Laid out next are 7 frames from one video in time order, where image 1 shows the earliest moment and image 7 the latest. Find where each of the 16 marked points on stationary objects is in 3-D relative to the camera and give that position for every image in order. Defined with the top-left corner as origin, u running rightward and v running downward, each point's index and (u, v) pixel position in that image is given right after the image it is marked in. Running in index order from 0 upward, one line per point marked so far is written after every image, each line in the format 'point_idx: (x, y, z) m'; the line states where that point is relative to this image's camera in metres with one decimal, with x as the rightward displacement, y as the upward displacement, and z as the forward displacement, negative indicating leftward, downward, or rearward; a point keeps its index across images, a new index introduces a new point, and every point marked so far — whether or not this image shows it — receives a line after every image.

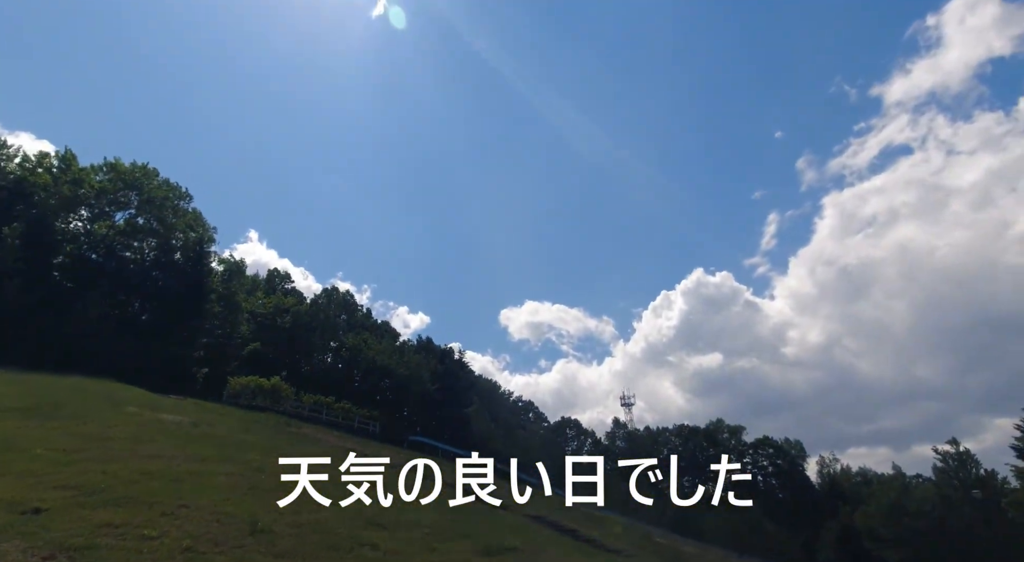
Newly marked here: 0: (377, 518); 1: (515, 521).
0: (-3.2, -5.2, +12.4) m
1: (-0.1, -7.0, +16.3) m
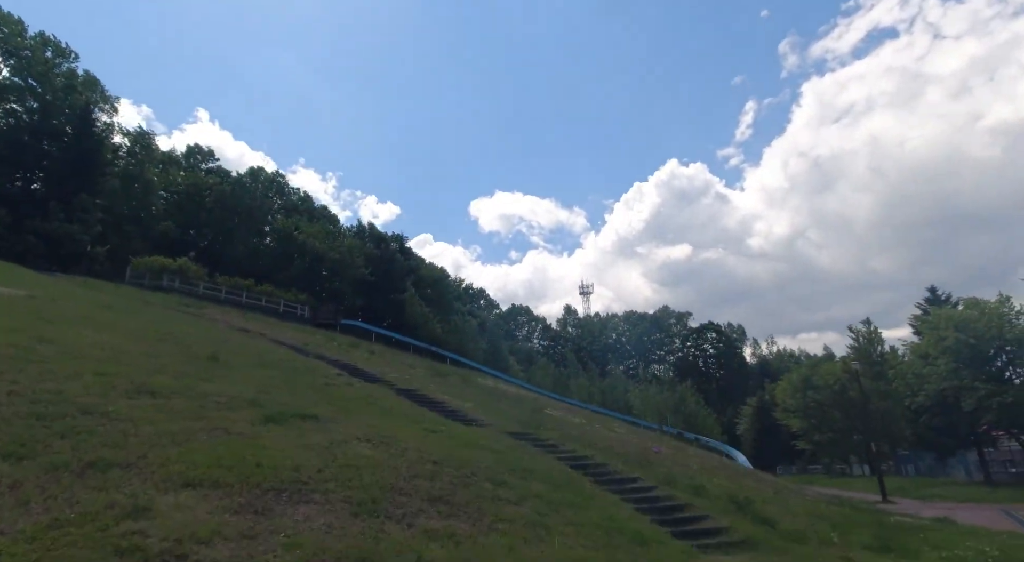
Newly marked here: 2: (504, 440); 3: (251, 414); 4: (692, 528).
0: (-7.4, -2.1, +11.4) m
1: (-4.4, -3.2, +15.7) m
2: (-0.2, -4.0, +14.3) m
3: (-5.2, -2.6, +11.1) m
4: (+3.5, -4.8, +10.8) m
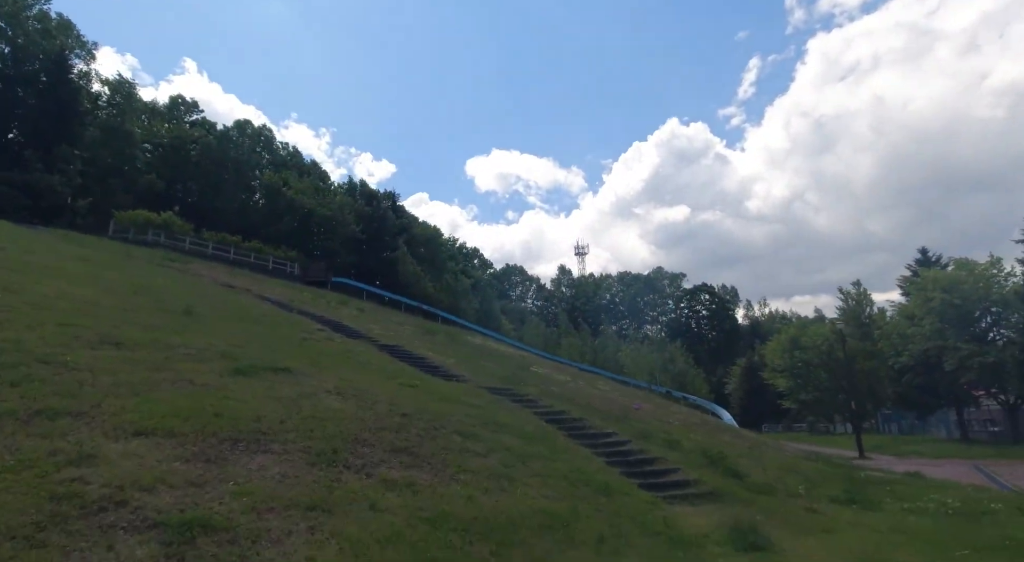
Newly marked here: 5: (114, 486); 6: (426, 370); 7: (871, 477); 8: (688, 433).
0: (-7.9, -1.1, +11.2) m
1: (-5.0, -1.9, +15.6) m
2: (-0.8, -2.9, +14.3) m
3: (-5.7, -1.7, +11.0) m
4: (+2.9, -3.9, +10.9) m
5: (-4.1, -2.1, +5.8) m
6: (-2.6, -2.7, +17.0) m
7: (+10.0, -5.4, +15.7) m
8: (+5.3, -4.6, +16.9) m
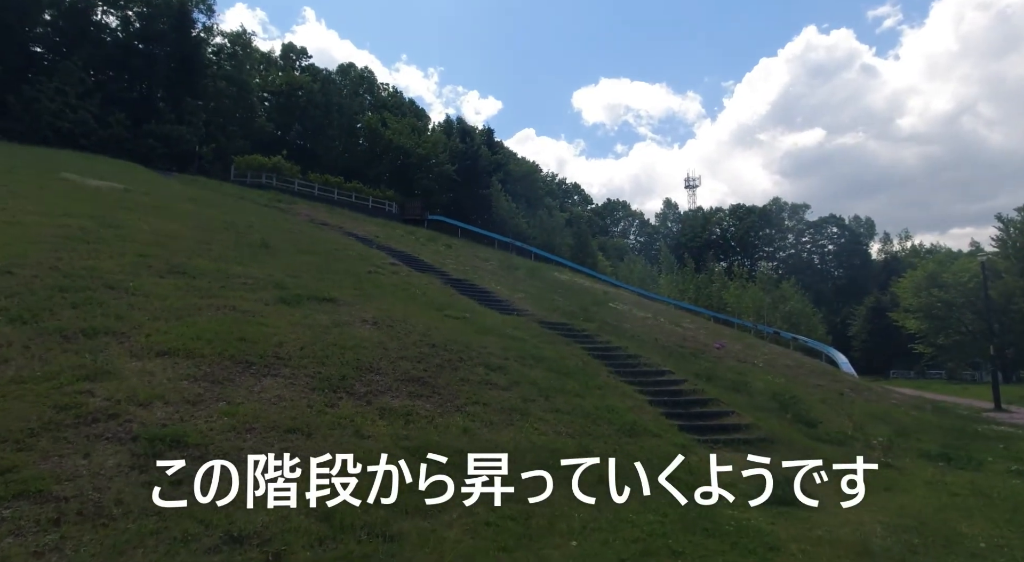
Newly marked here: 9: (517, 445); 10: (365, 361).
0: (-7.1, +0.3, +12.2) m
1: (-3.4, 0.0, +16.0) m
2: (+0.5, -1.2, +13.9) m
3: (-5.0, -0.3, +11.6) m
4: (+3.5, -2.5, +10.0) m
5: (-4.4, -1.3, +6.3) m
6: (-0.7, -0.7, +17.0) m
7: (+11.4, -3.6, +13.5) m
8: (+7.0, -2.6, +15.5) m
9: (+0.1, -2.1, +7.4) m
10: (-2.3, -1.3, +9.0) m
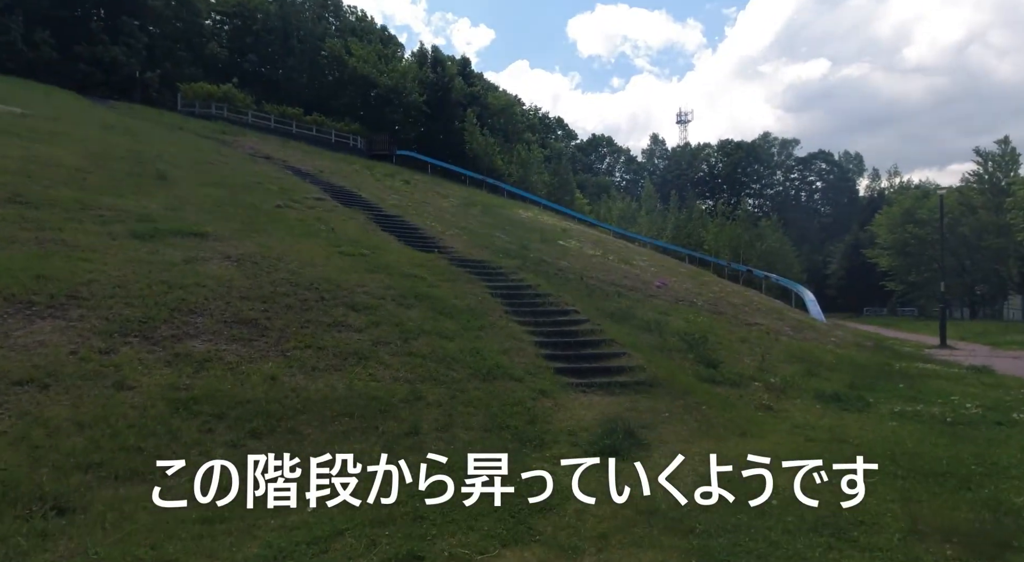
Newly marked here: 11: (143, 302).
0: (-9.4, +1.6, +11.0) m
1: (-5.6, +1.7, +14.9) m
2: (-1.7, +0.4, +12.9) m
3: (-7.2, +1.0, +10.5) m
4: (+1.3, -1.4, +9.2) m
5: (-6.6, -0.6, +5.3) m
6: (-3.0, +1.2, +15.9) m
7: (+9.2, -2.0, +12.8) m
8: (+4.8, -0.9, +14.7) m
9: (-2.1, -1.3, +6.5) m
10: (-4.5, -0.3, +8.0) m
11: (-5.0, -0.3, +7.7) m
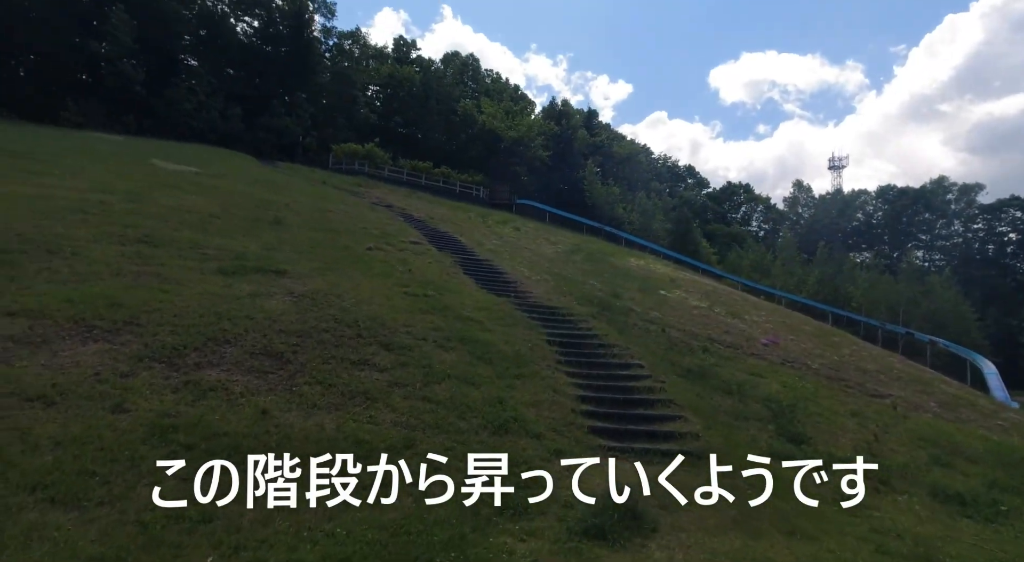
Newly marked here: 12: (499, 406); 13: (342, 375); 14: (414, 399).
0: (-8.0, +0.9, +12.6) m
1: (-3.5, +0.6, +15.4) m
2: (-0.2, -0.6, +12.5) m
3: (-6.1, +0.3, +11.5) m
4: (+1.7, -2.1, +8.1) m
5: (-6.8, -0.8, +6.2) m
6: (-0.7, -0.1, +15.8) m
7: (+10.3, -3.3, +9.6) m
8: (+6.5, -2.2, +12.6) m
9: (-2.1, -1.7, +6.3) m
10: (-4.2, -0.8, +8.4) m
11: (-4.7, -0.7, +8.2) m
12: (-0.1, -1.8, +7.9) m
13: (-2.3, -1.3, +7.8) m
14: (-1.3, -1.6, +7.6) m
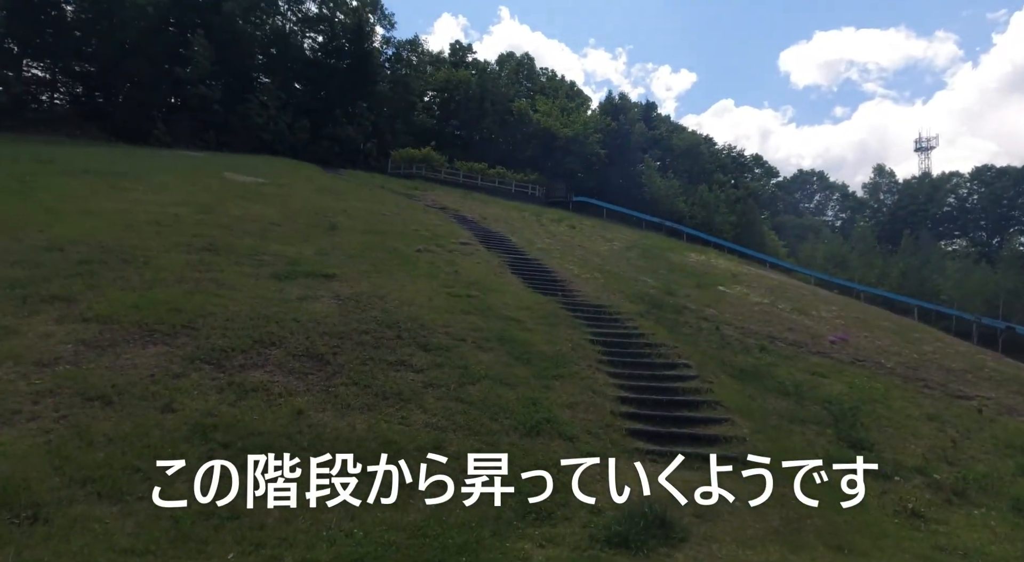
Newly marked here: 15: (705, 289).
0: (-7.0, +0.8, +13.4) m
1: (-2.2, +0.6, +15.7) m
2: (+0.8, -0.6, +12.4) m
3: (-5.2, +0.2, +12.1) m
4: (+2.2, -2.1, +7.7) m
5: (-6.5, -1.0, +6.9) m
6: (+0.7, -0.1, +15.7) m
7: (+10.9, -3.0, +8.3) m
8: (+7.4, -2.0, +11.7) m
9: (-1.8, -1.7, +6.4) m
10: (-3.6, -0.8, +8.7) m
11: (-4.2, -0.8, +8.6) m
12: (+0.3, -1.8, +7.8) m
13: (-1.9, -1.3, +7.9) m
14: (-0.8, -1.6, +7.7) m
15: (+6.5, -0.3, +19.1) m
